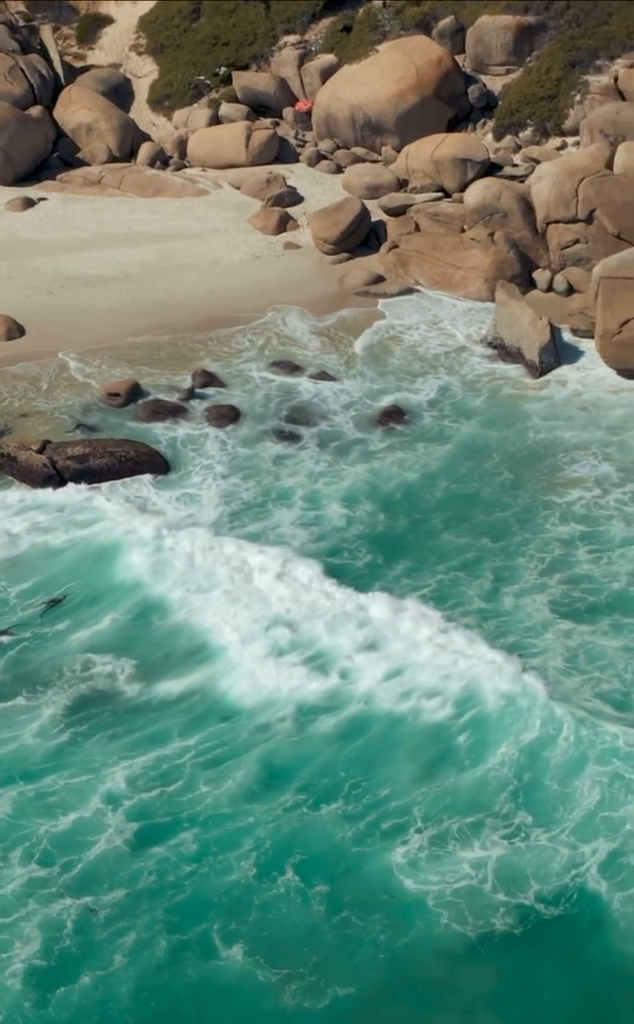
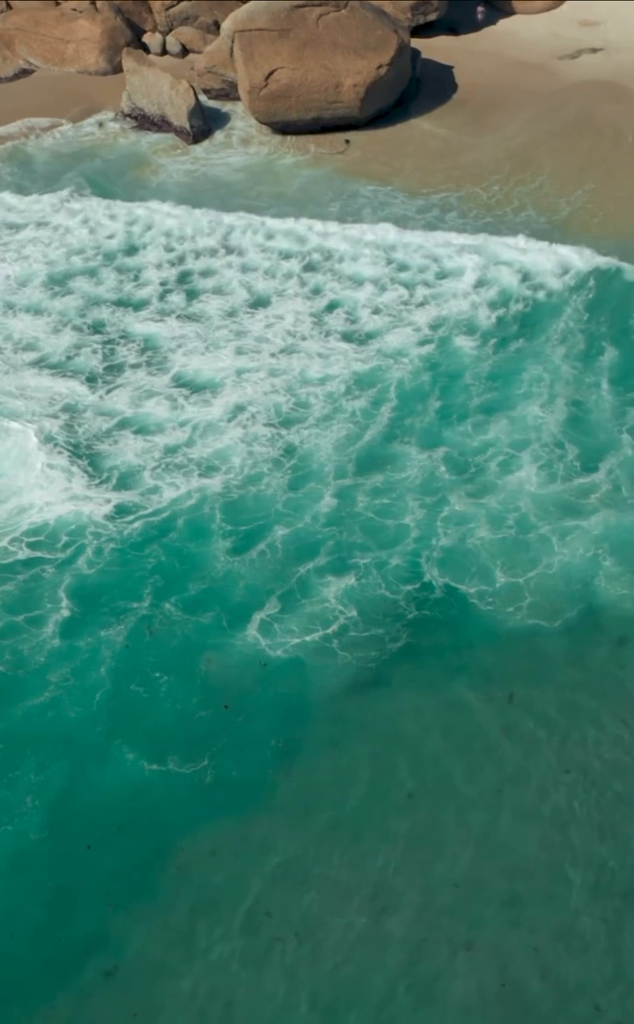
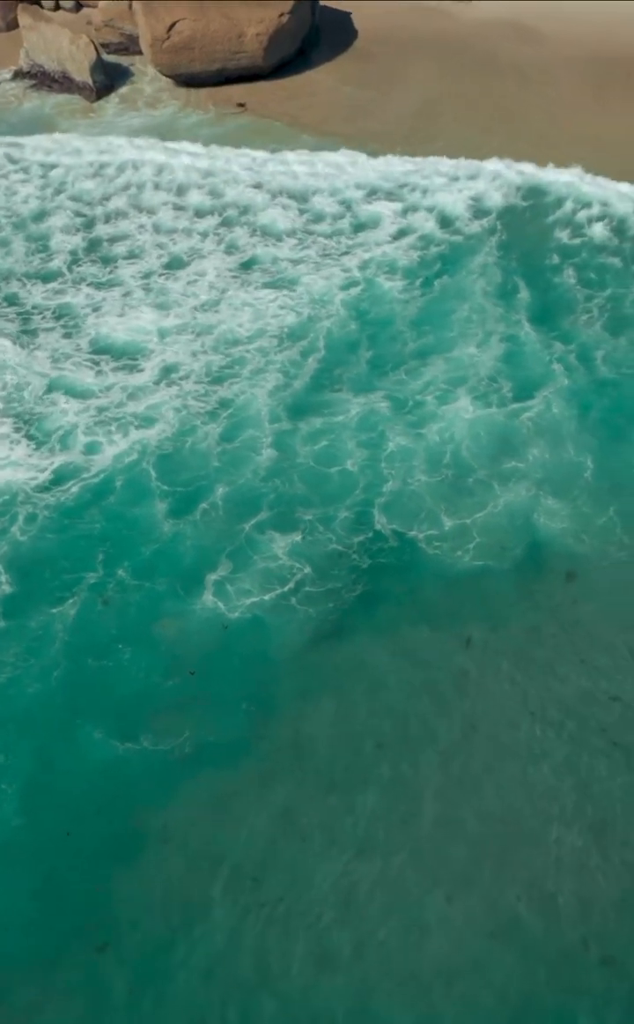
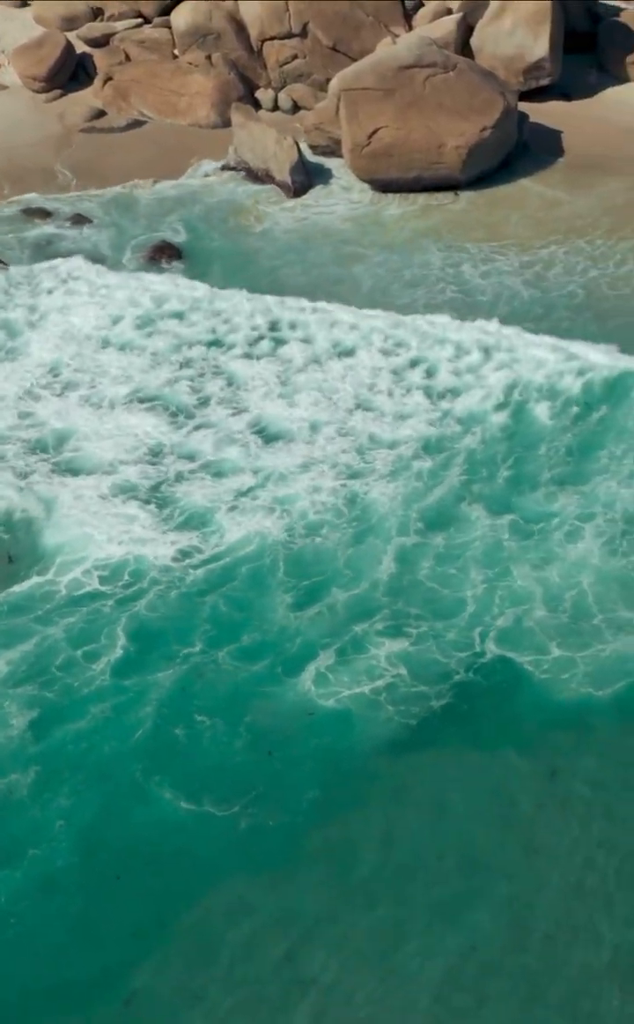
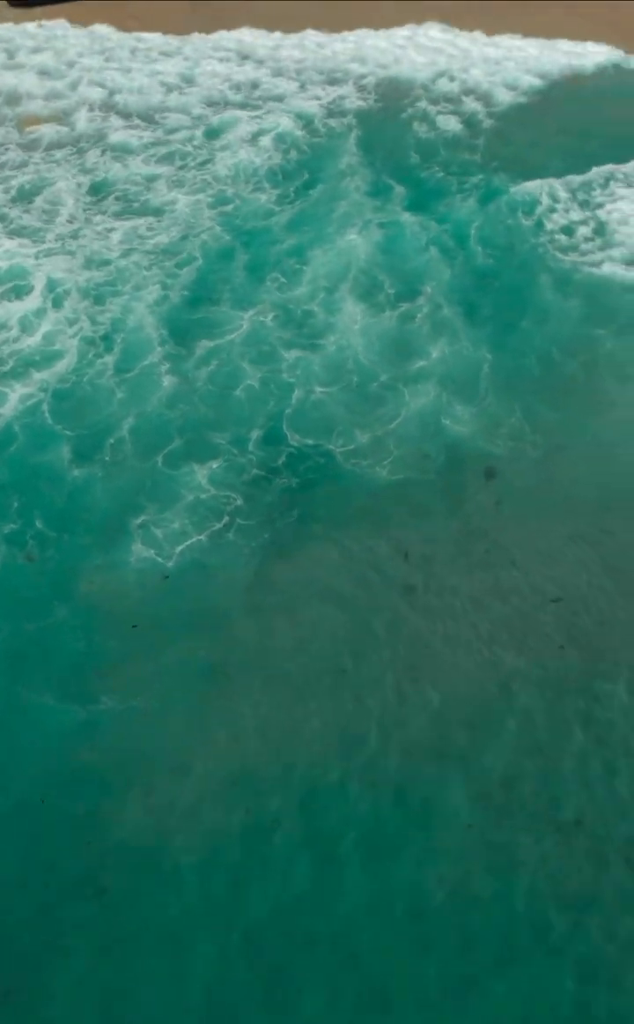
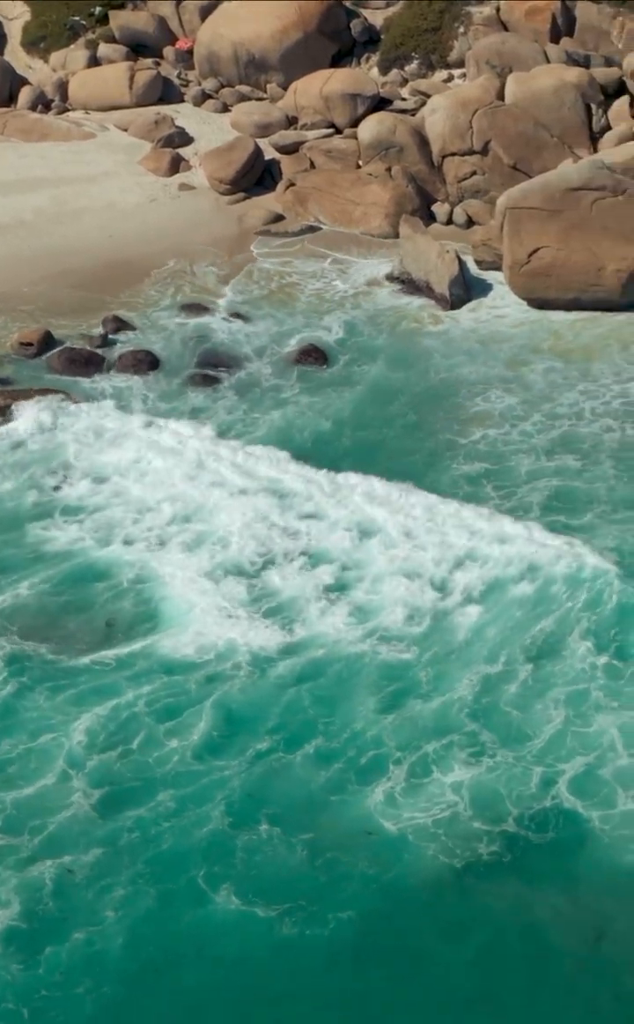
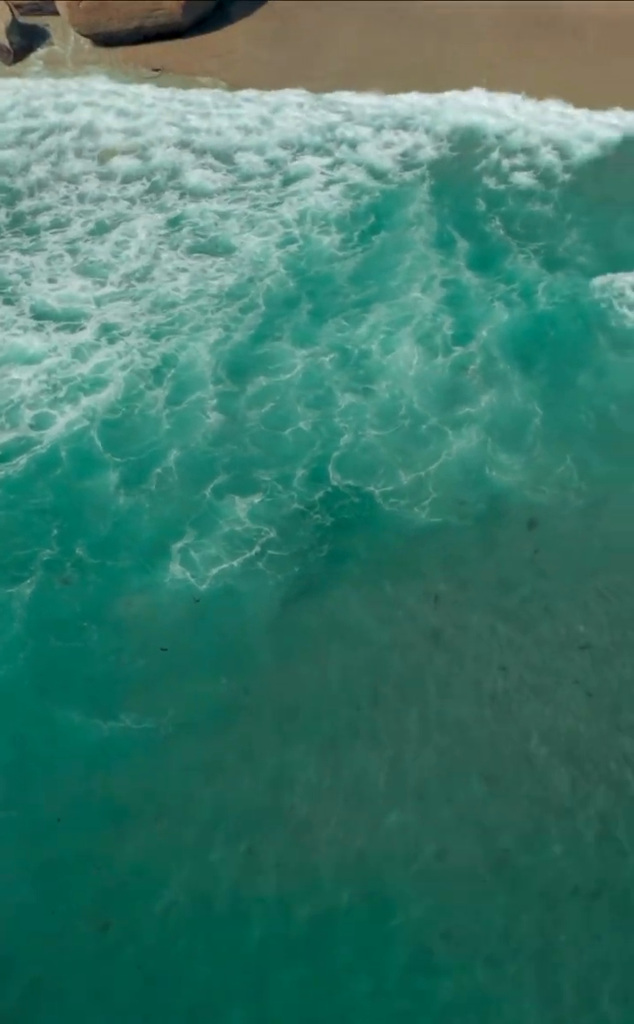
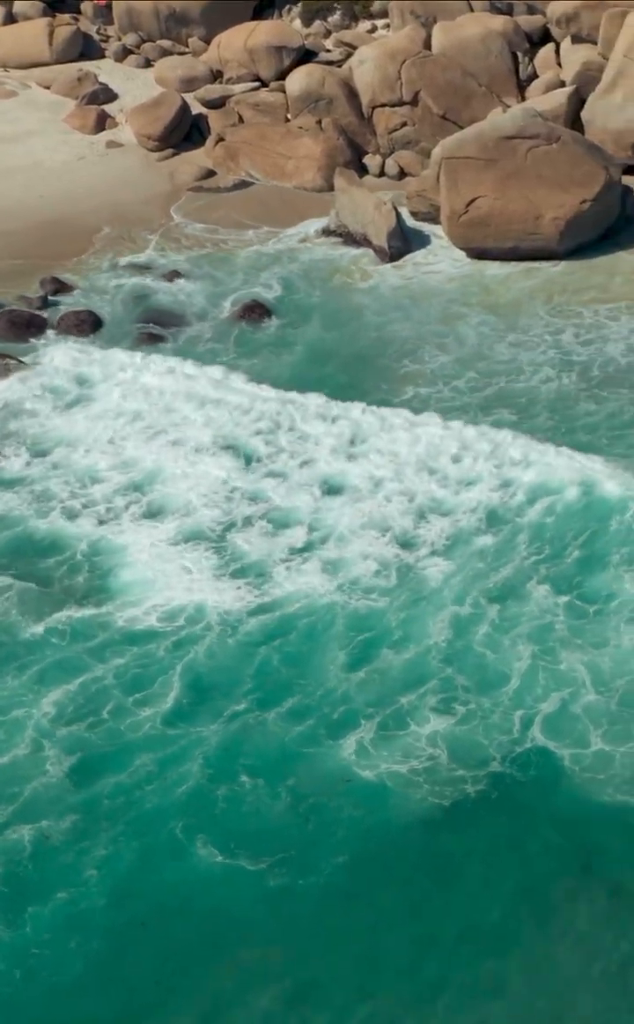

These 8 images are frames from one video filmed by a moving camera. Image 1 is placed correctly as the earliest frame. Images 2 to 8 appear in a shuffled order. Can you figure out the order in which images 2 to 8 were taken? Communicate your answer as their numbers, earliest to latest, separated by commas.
6, 8, 4, 2, 3, 7, 5
